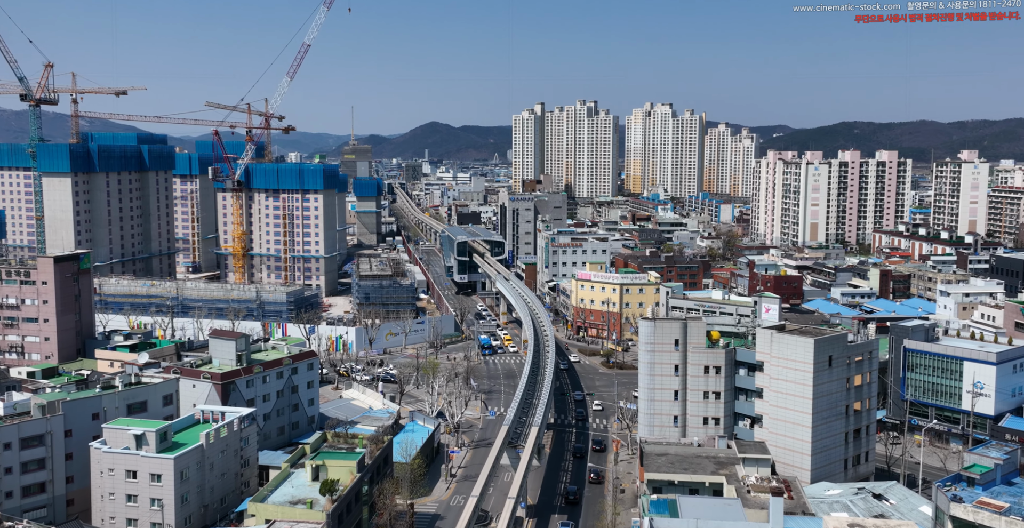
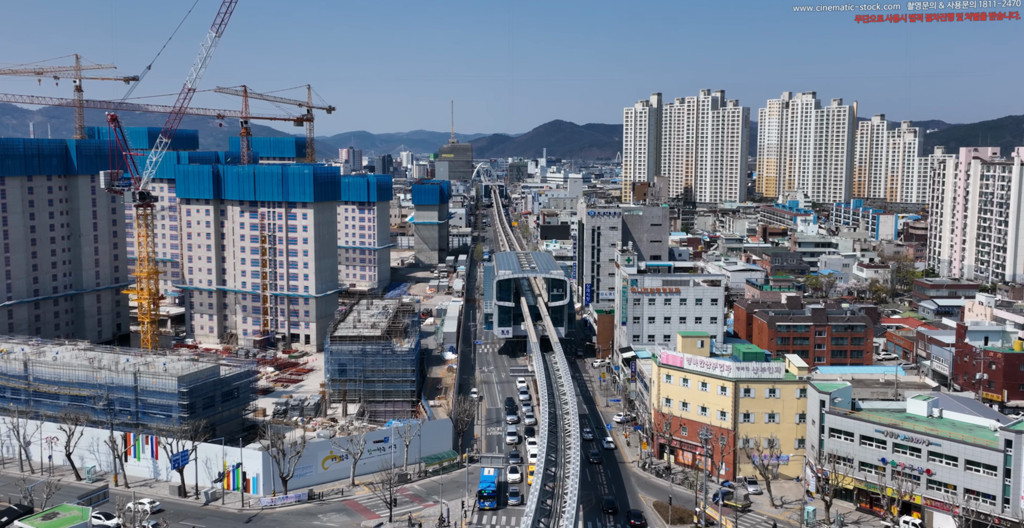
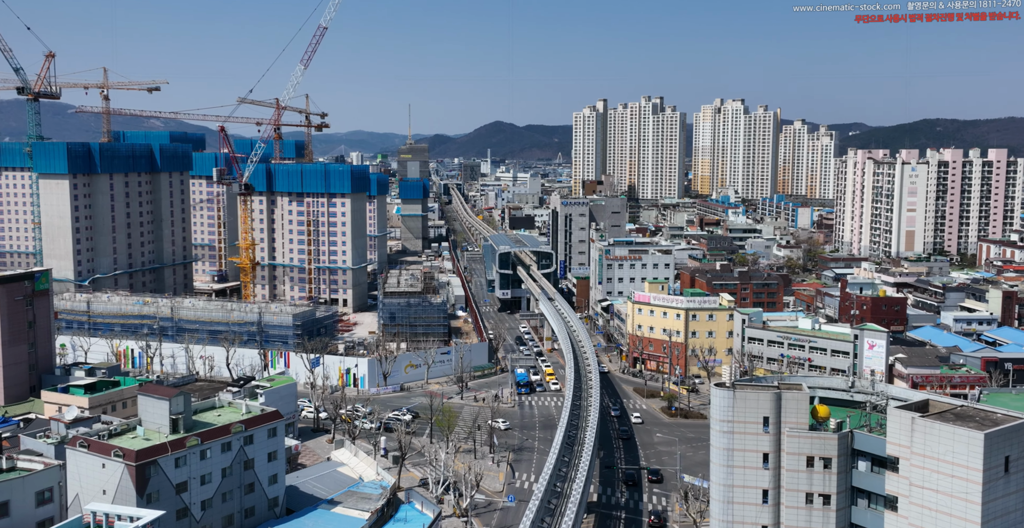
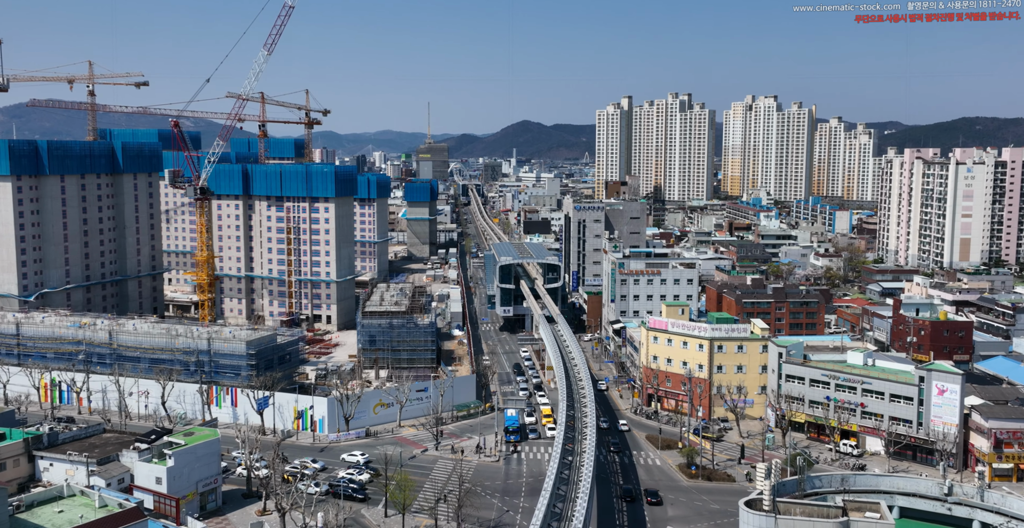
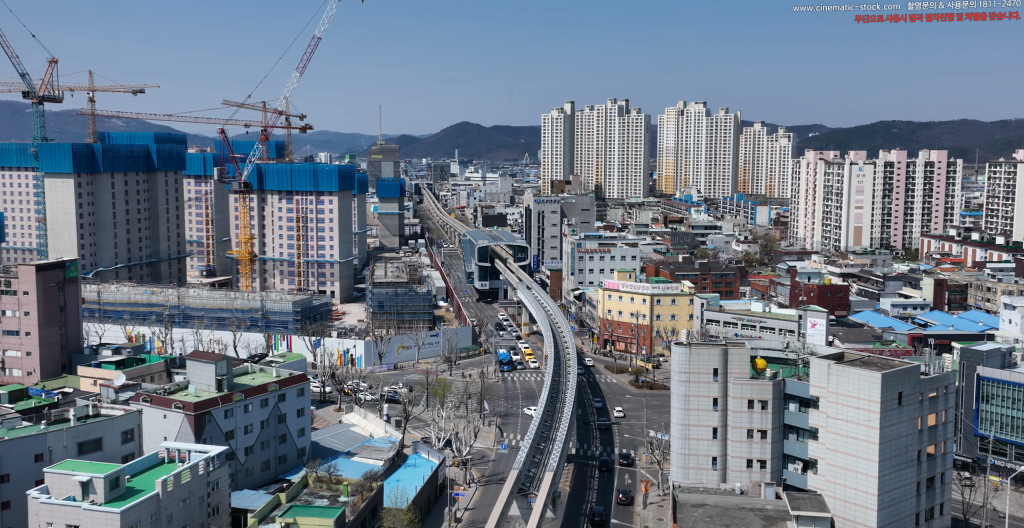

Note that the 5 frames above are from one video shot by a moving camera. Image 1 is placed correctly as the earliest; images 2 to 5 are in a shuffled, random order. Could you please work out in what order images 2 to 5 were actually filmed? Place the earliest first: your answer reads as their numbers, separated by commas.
5, 3, 4, 2
